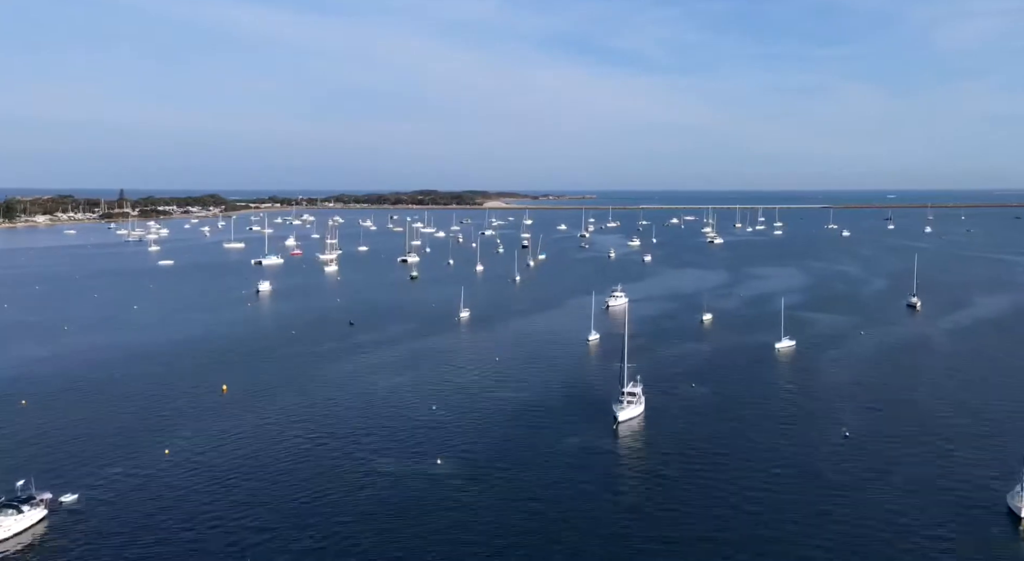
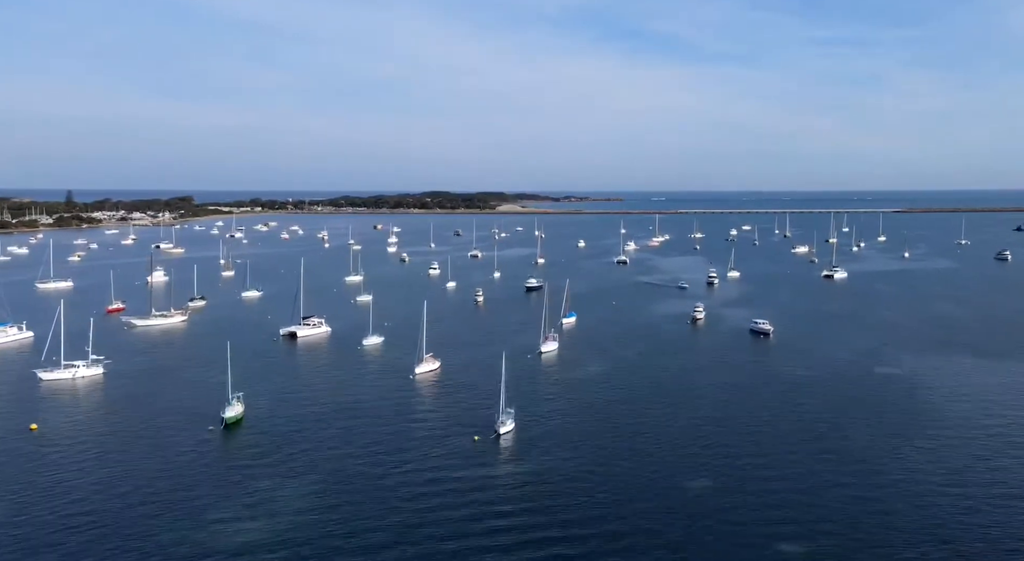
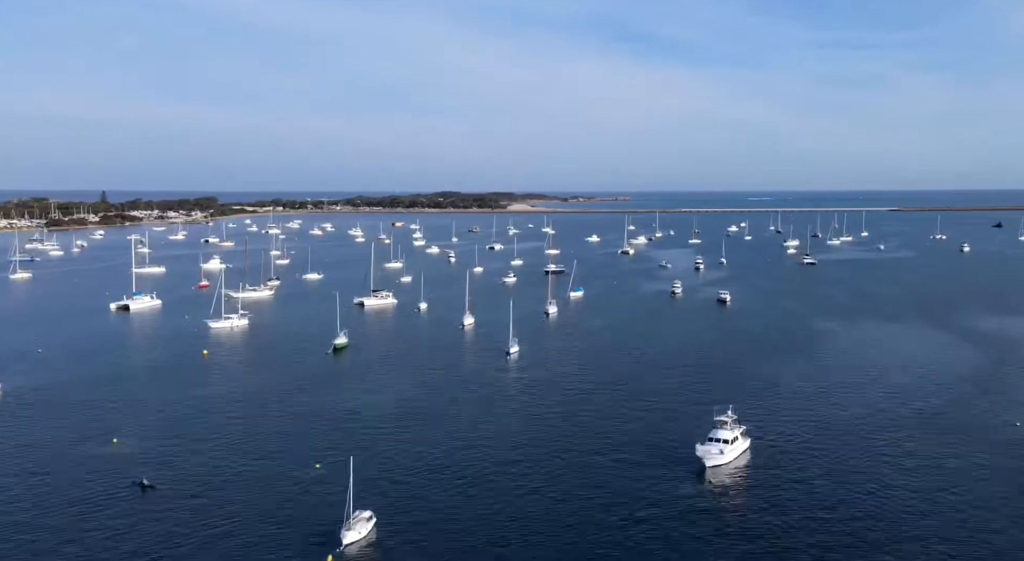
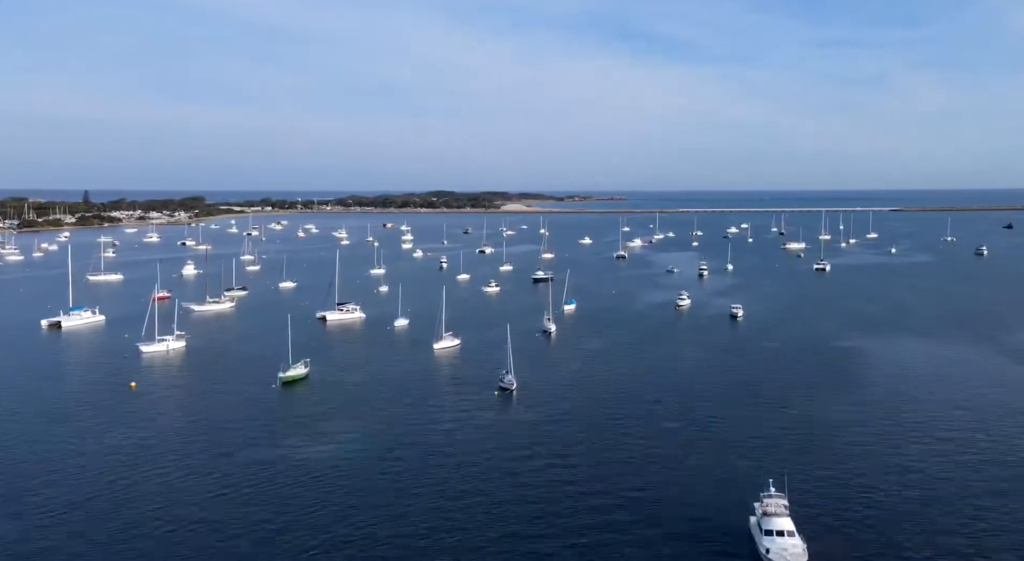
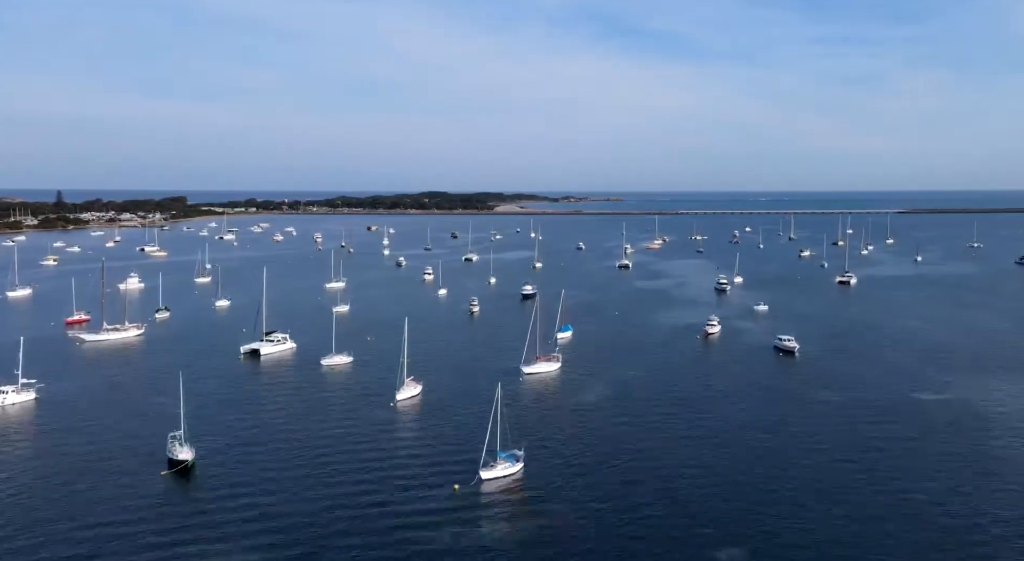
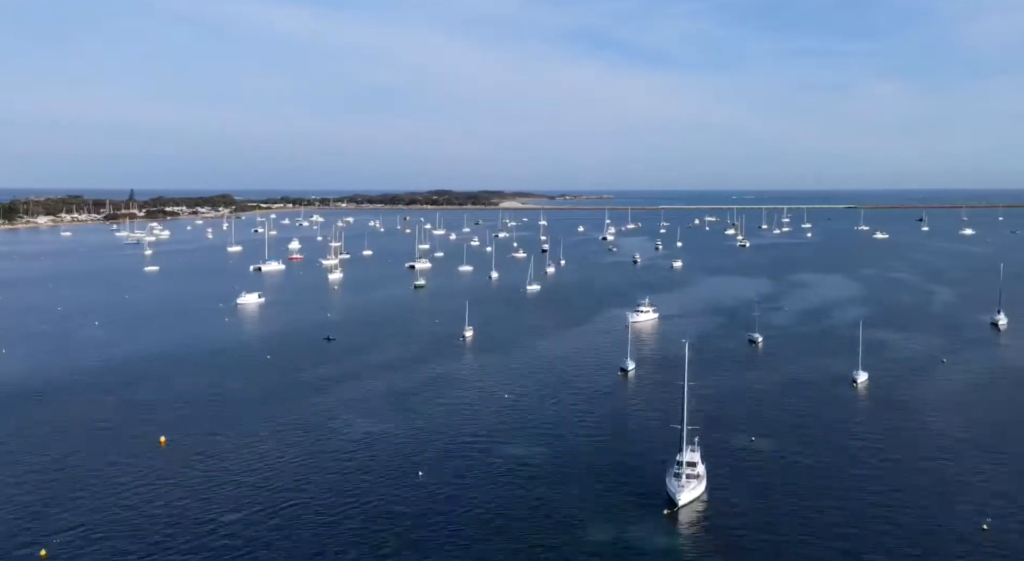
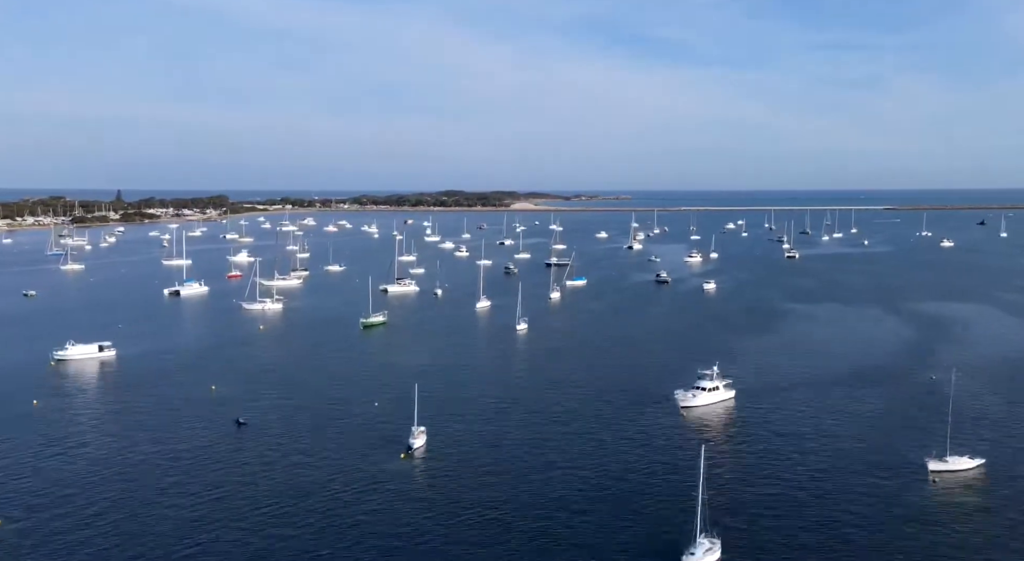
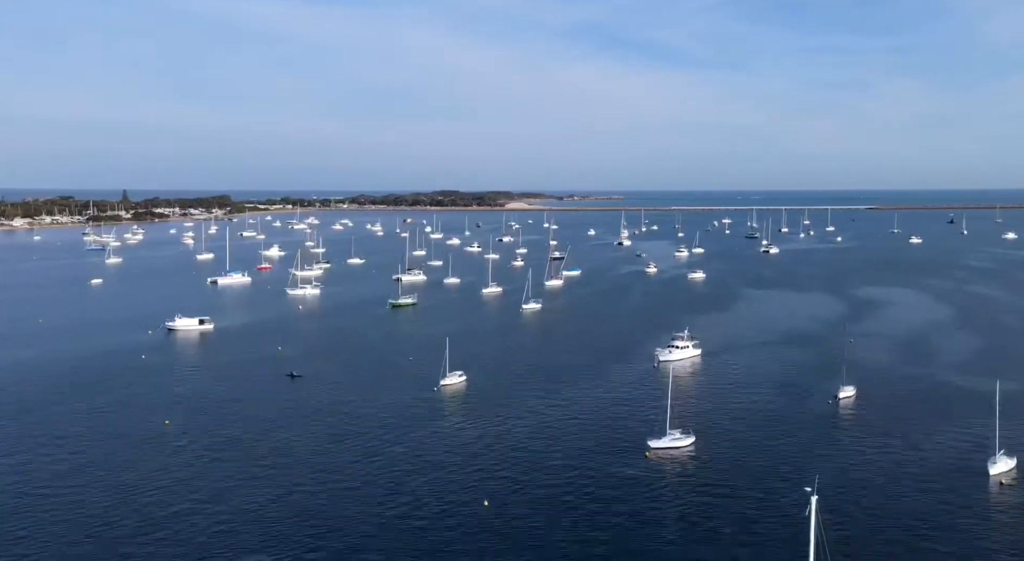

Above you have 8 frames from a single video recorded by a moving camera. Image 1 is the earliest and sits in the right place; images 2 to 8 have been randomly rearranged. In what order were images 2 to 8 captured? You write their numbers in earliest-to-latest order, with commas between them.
6, 8, 7, 3, 4, 2, 5
